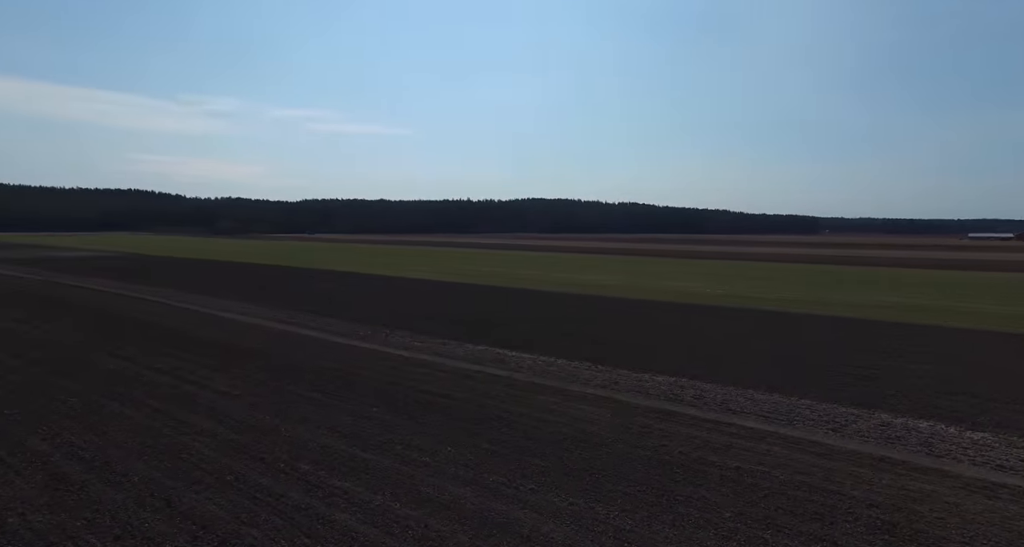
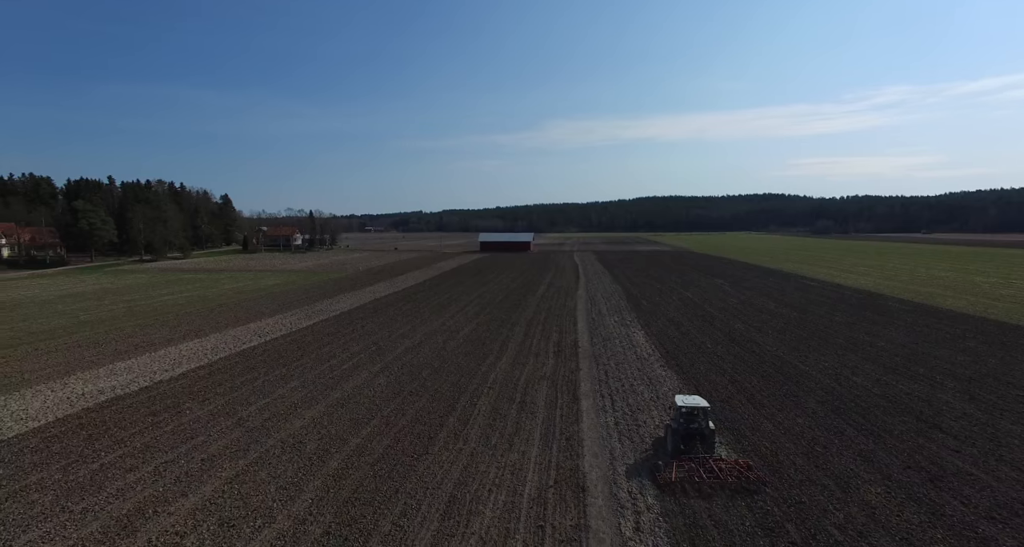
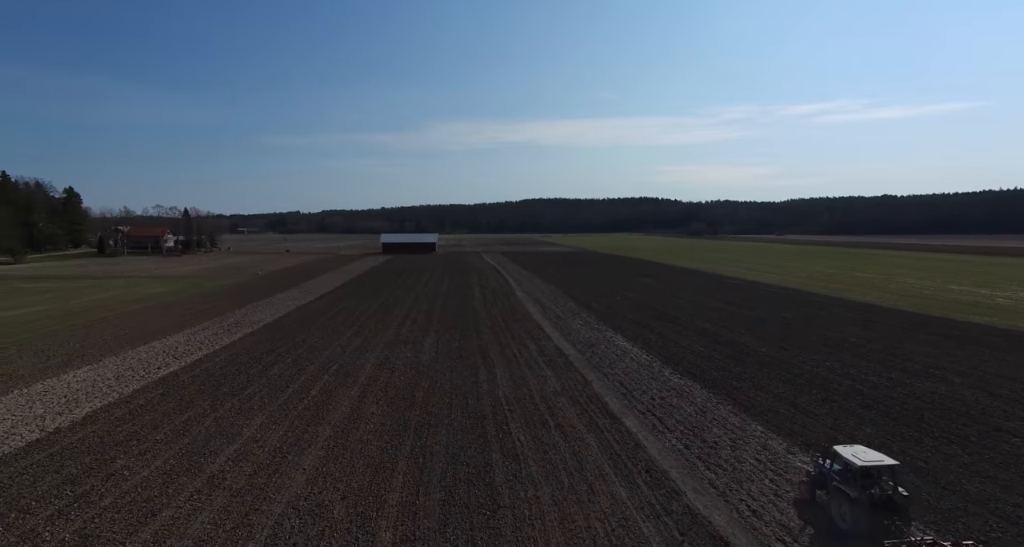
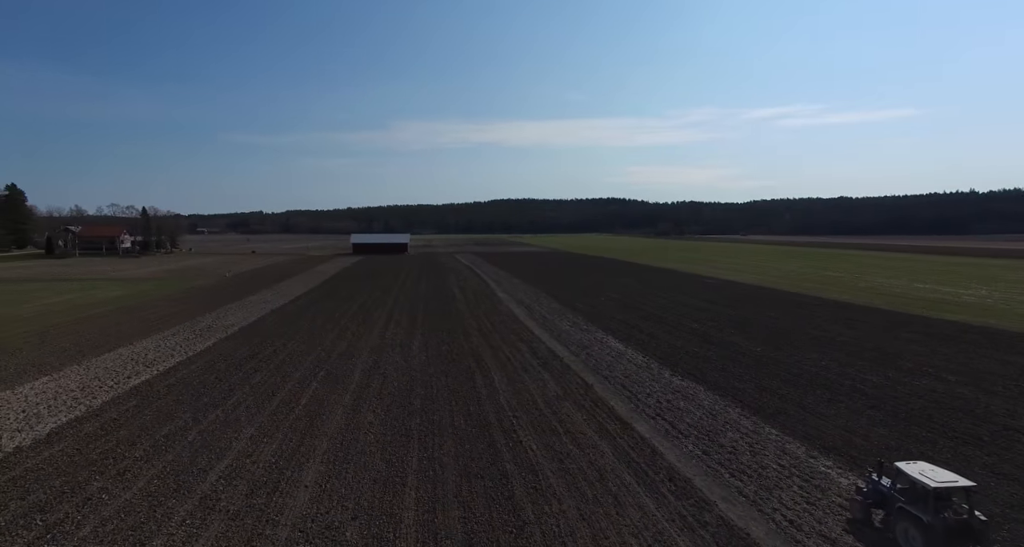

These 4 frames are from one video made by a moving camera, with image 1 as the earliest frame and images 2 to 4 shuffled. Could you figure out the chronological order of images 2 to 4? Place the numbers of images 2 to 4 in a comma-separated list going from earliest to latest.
4, 3, 2
